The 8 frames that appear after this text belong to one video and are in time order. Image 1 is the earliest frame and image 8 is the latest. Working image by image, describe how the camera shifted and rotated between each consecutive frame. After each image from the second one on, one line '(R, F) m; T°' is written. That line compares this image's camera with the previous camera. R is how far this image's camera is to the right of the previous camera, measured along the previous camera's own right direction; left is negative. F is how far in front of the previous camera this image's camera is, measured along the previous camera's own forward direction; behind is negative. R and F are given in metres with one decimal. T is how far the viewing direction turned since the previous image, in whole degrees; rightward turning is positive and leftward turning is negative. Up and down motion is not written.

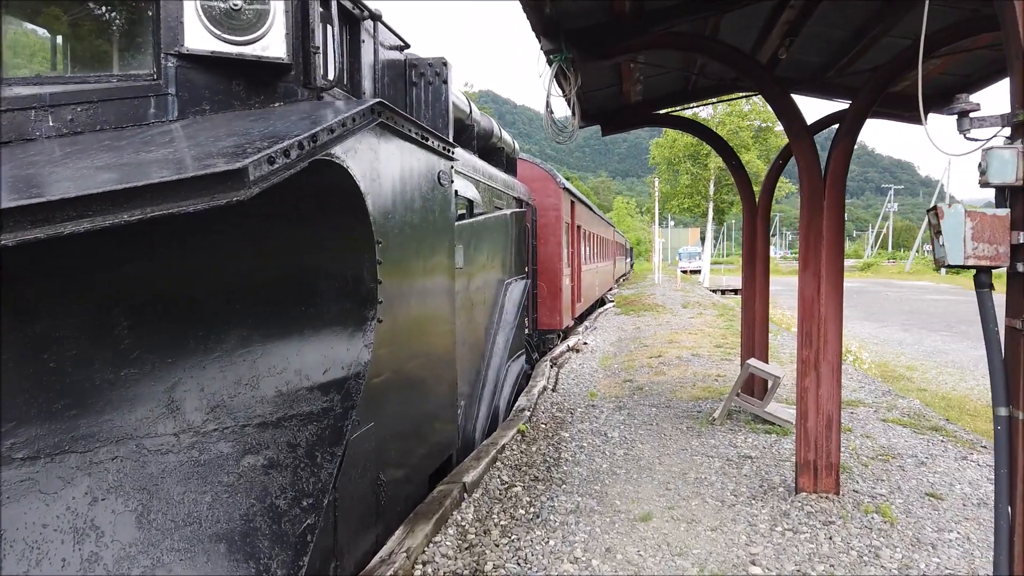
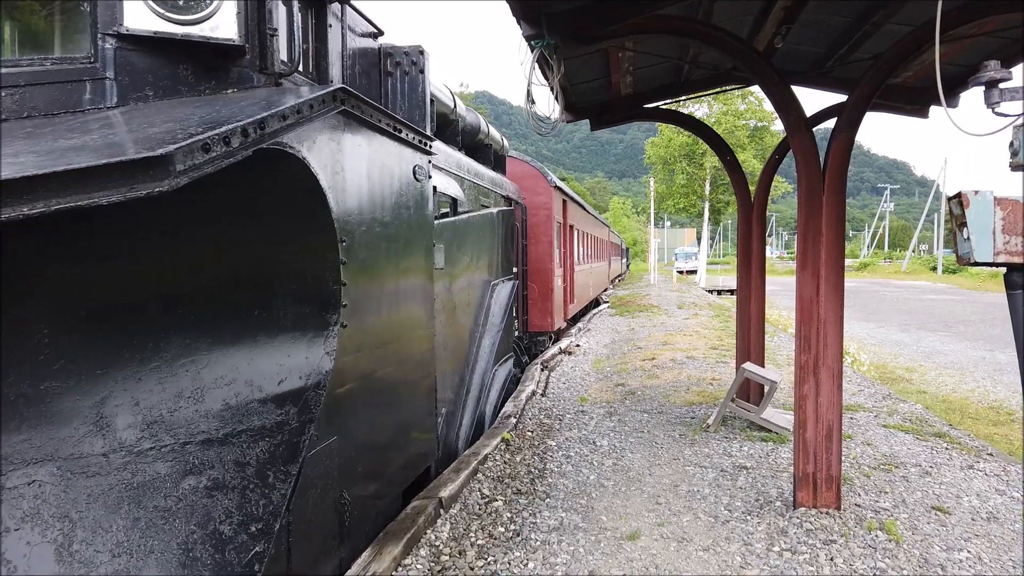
(+0.1, +0.2) m; 0°
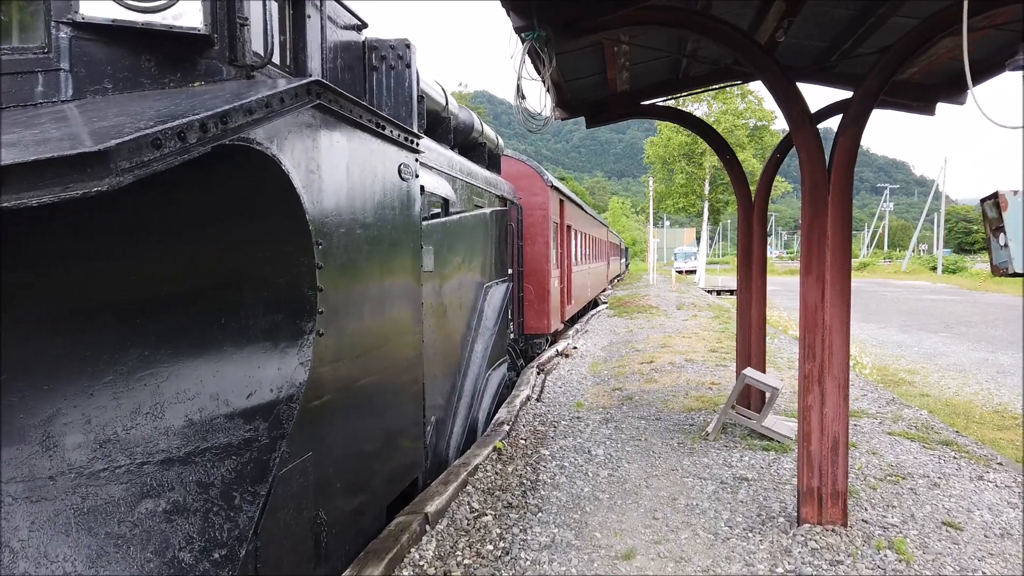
(0.0, +0.2) m; 0°
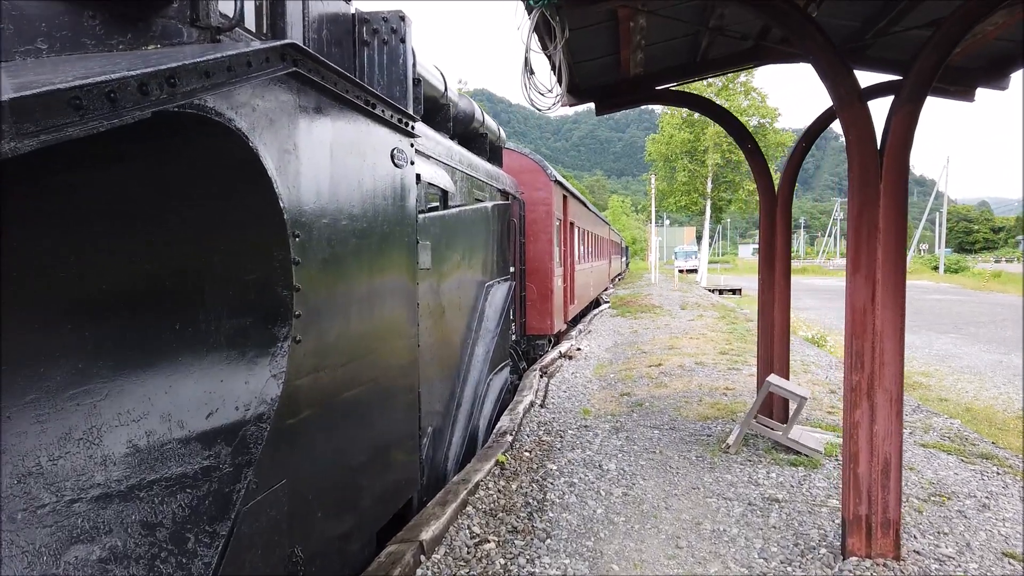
(0.0, +0.4) m; 0°
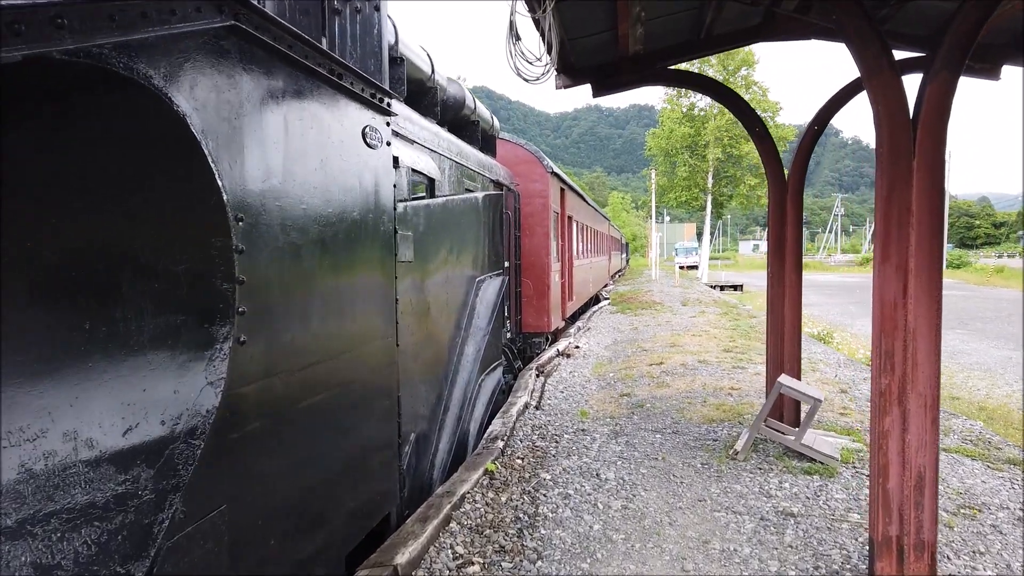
(+0.1, +0.3) m; 0°
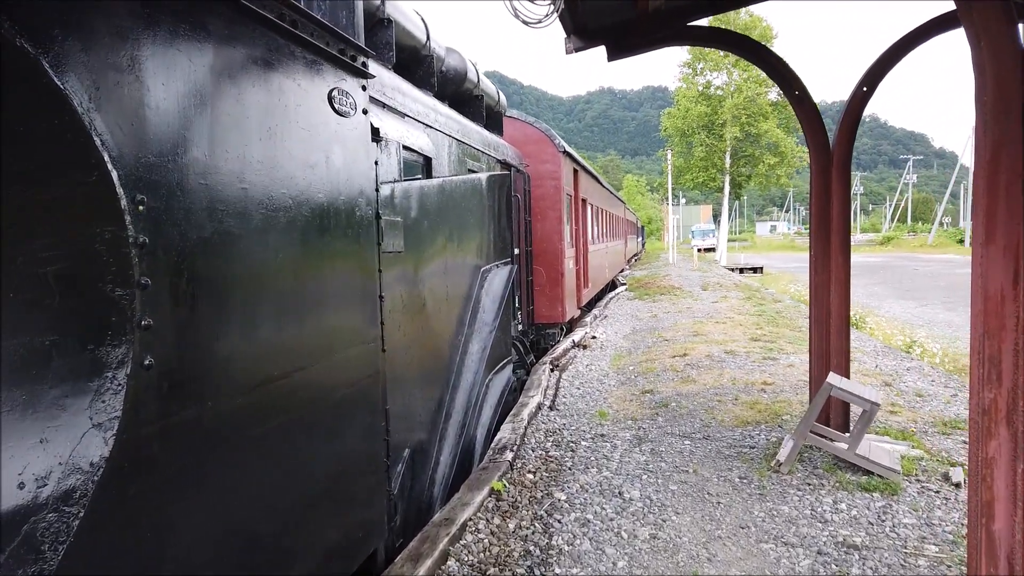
(0.0, +0.5) m; -1°
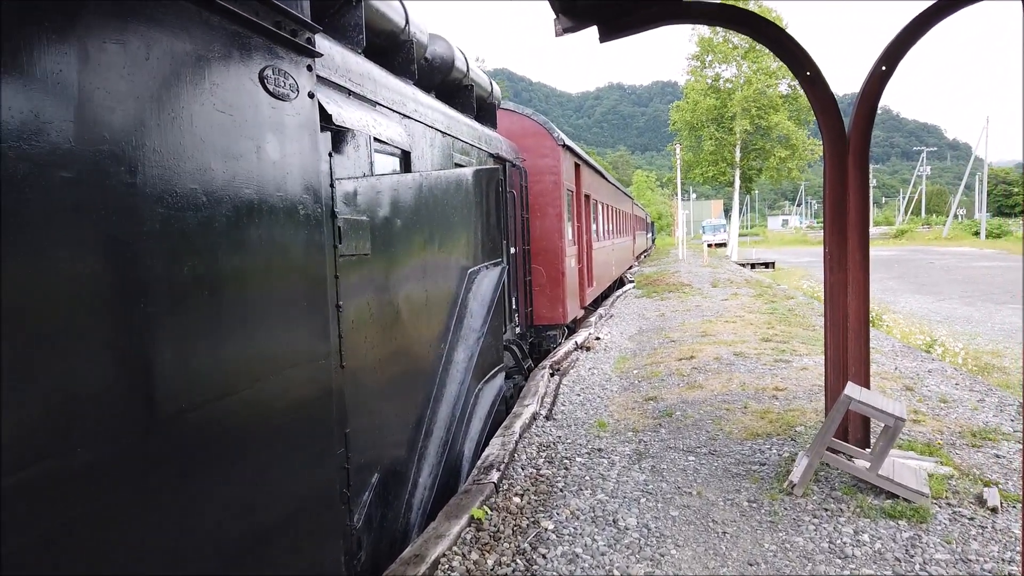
(+0.1, +0.3) m; -1°
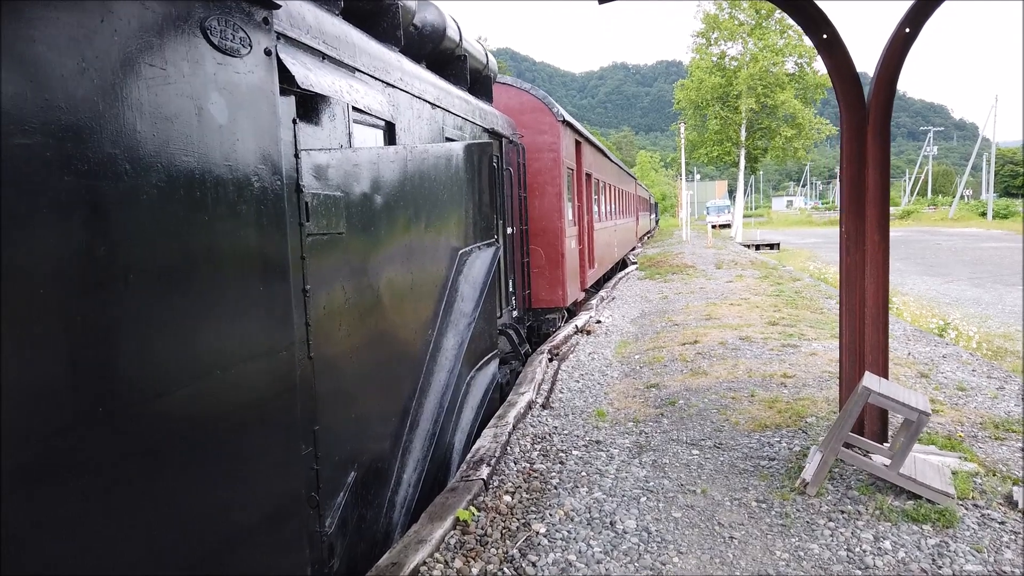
(+0.1, +0.3) m; 0°
